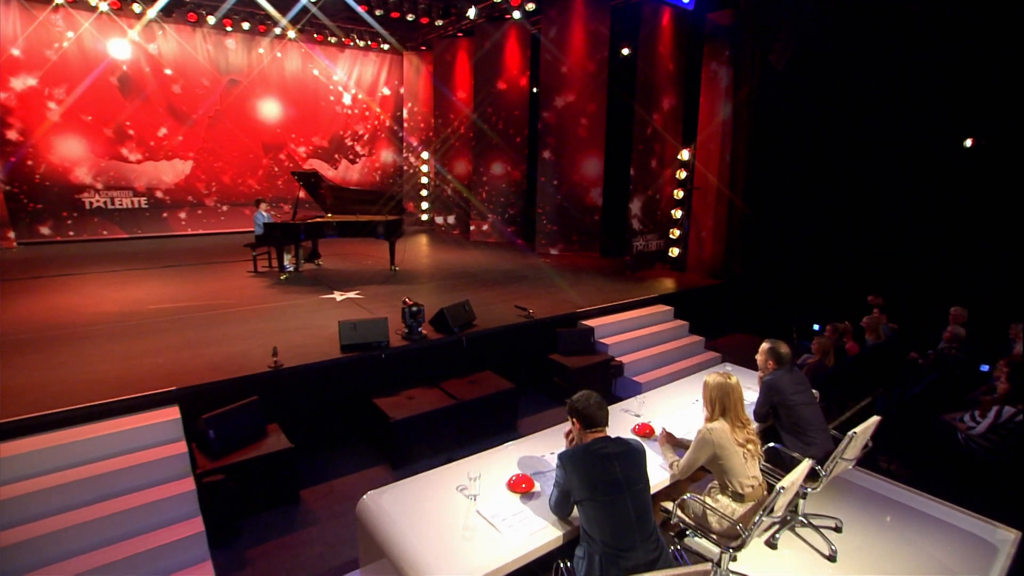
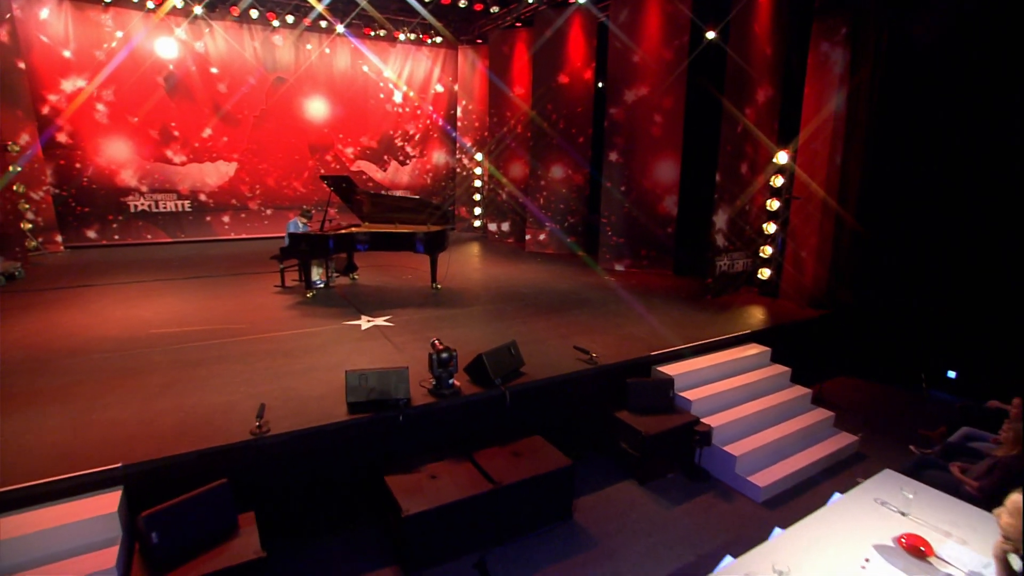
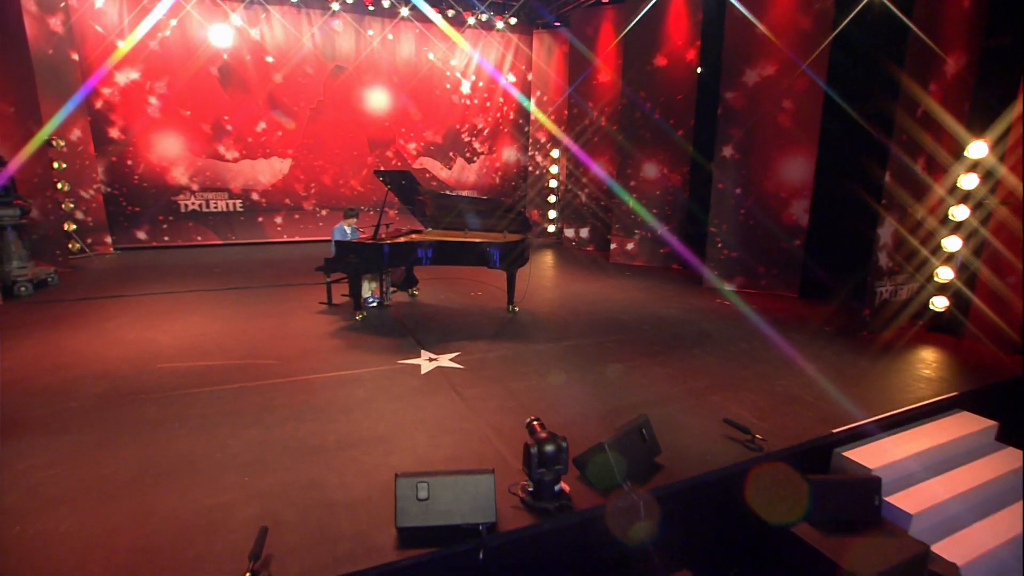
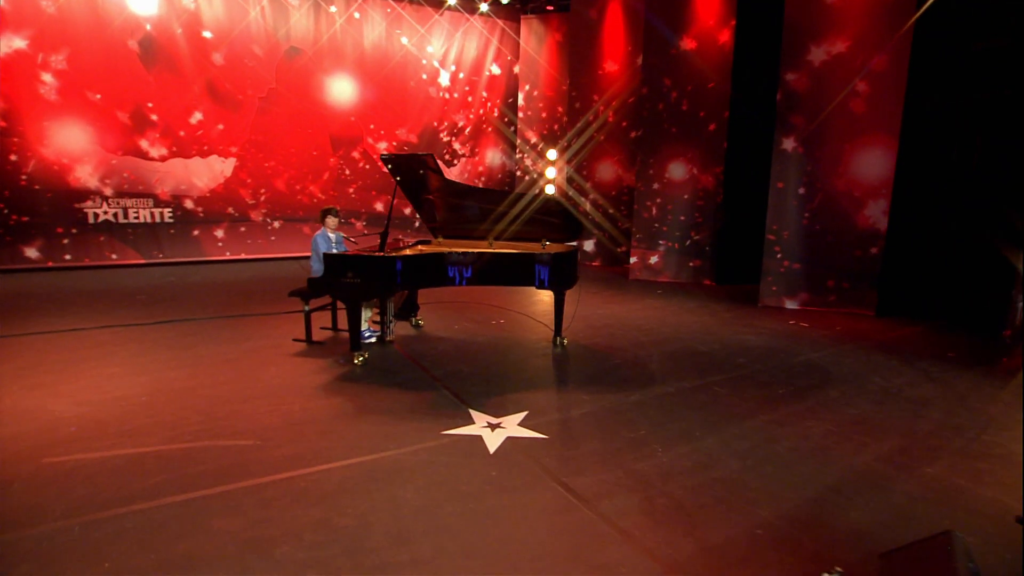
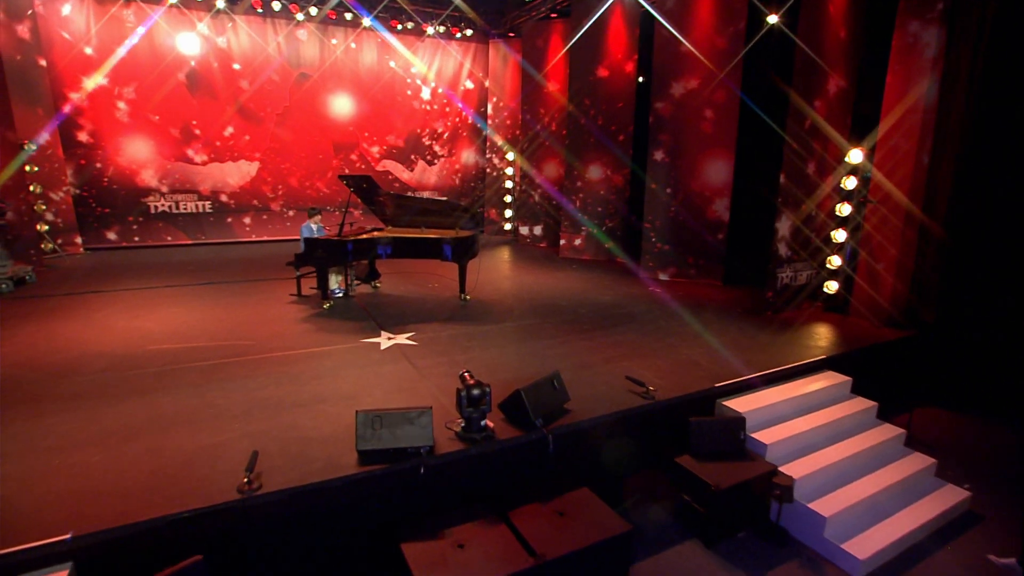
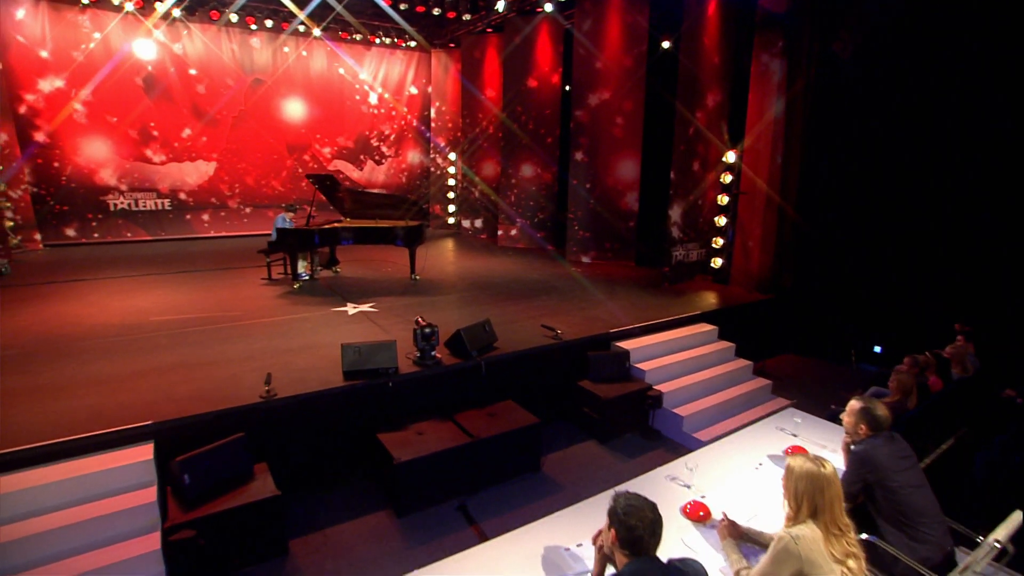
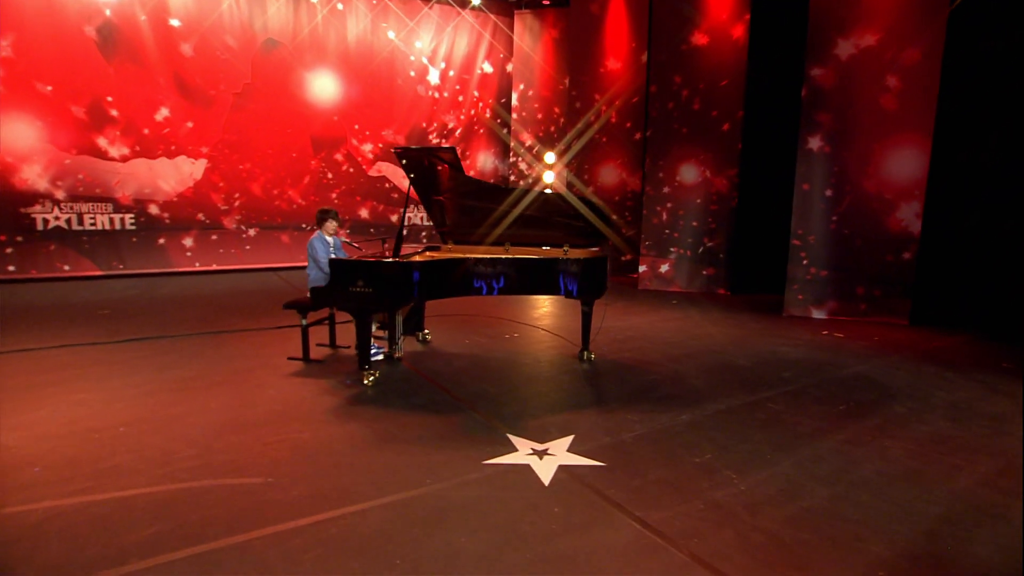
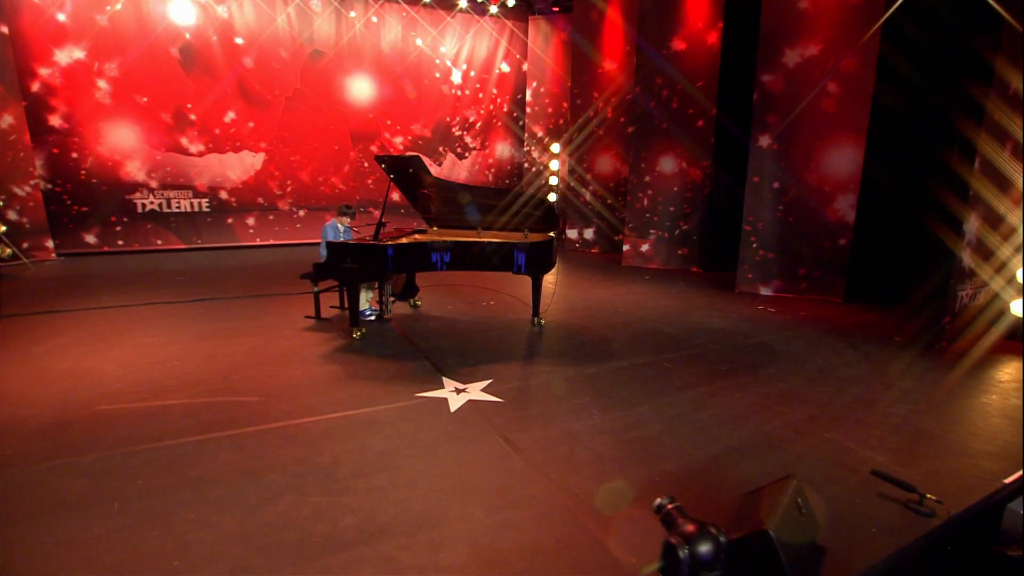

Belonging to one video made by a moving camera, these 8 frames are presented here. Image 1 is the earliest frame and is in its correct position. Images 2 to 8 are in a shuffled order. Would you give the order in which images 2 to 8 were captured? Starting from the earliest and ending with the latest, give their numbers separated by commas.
6, 2, 5, 3, 8, 4, 7
